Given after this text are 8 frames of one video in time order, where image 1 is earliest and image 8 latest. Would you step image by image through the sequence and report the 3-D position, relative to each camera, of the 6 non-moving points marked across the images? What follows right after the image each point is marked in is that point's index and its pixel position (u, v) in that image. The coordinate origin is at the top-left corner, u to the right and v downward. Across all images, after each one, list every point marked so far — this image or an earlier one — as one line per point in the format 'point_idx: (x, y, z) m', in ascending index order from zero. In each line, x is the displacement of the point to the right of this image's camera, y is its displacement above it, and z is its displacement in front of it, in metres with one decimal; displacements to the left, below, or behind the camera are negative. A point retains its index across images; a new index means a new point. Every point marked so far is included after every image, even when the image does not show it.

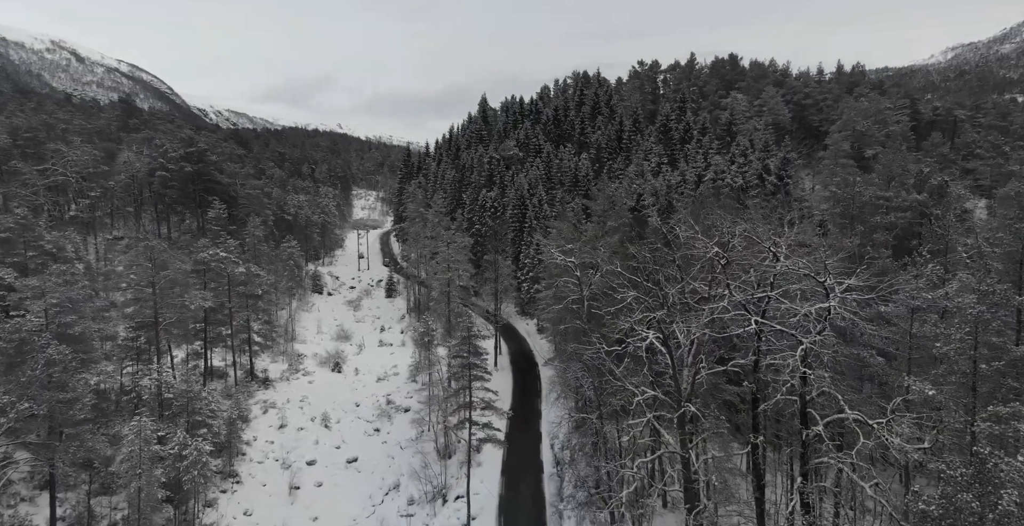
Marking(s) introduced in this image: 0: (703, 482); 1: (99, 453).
0: (+4.5, -5.1, +12.5) m
1: (-15.3, -7.0, +19.5) m
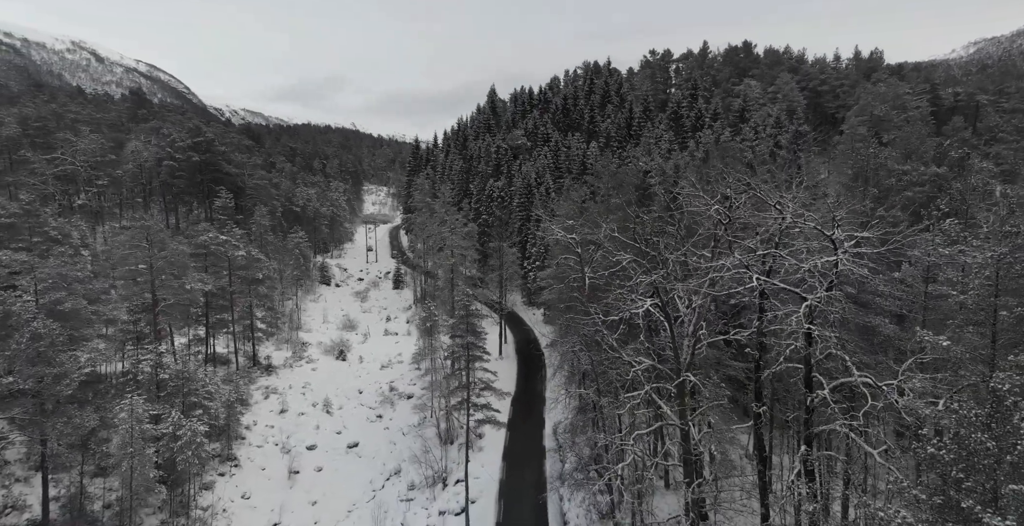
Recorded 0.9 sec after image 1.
0: (+4.2, -4.2, +11.8) m
1: (-15.5, -6.1, +19.2) m
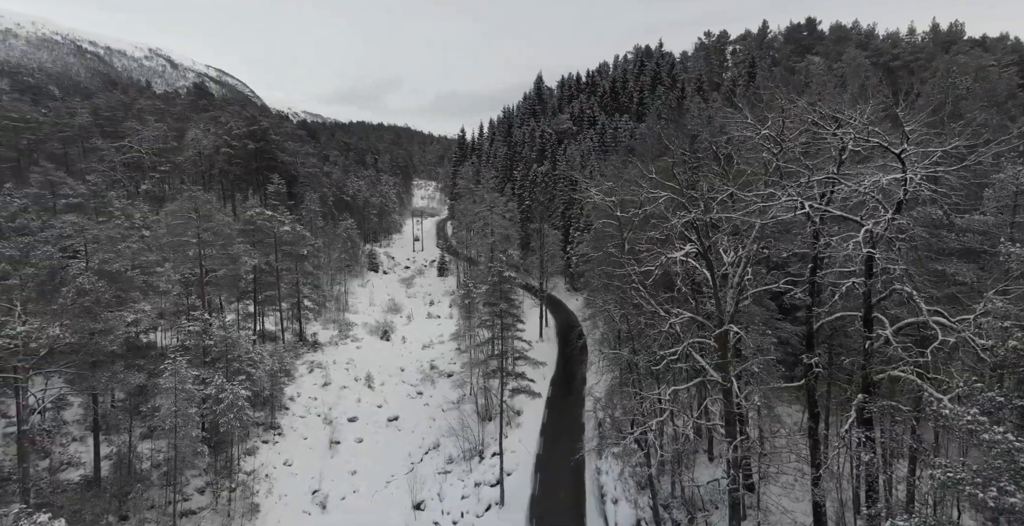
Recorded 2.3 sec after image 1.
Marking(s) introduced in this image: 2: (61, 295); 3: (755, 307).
0: (+4.7, -2.9, +10.7) m
1: (-14.2, -4.7, +19.8) m
2: (-15.9, -1.1, +18.7) m
3: (+7.3, -1.2, +16.2) m
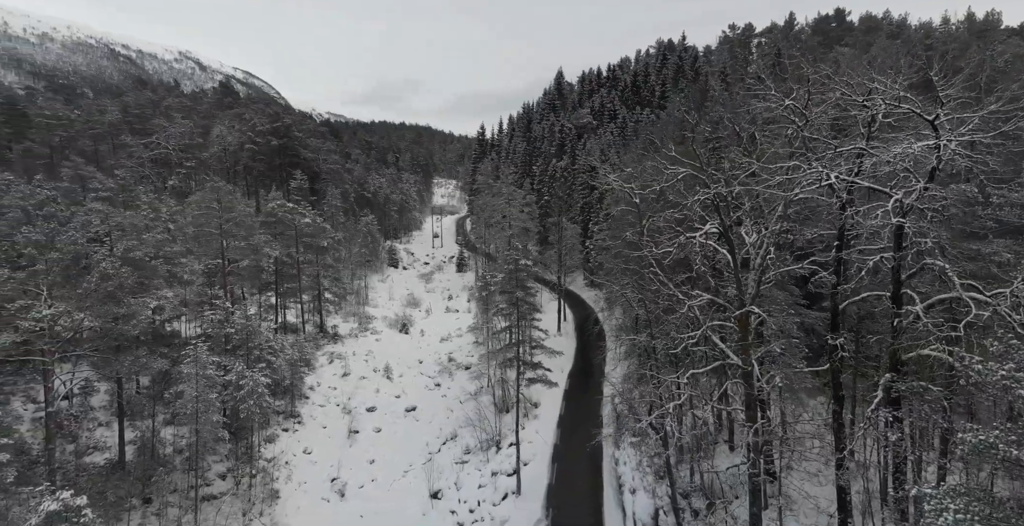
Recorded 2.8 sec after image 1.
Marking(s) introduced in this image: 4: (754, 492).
0: (+4.9, -2.5, +10.3) m
1: (-13.6, -4.2, +20.2) m
2: (-15.4, -0.6, +19.1) m
3: (+7.8, -0.8, +15.7) m
4: (+4.9, -4.6, +10.7) m
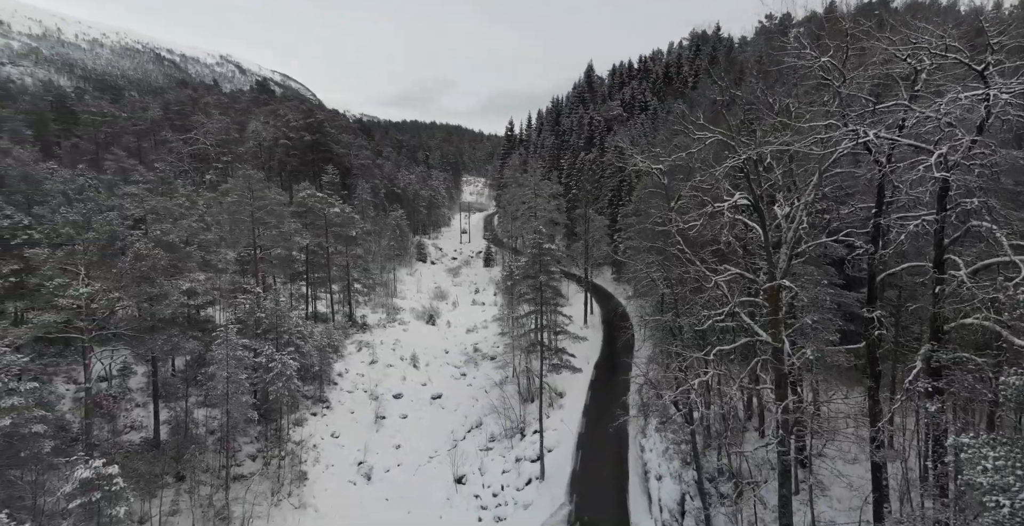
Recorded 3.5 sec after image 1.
0: (+5.3, -2.0, +9.9) m
1: (-12.7, -3.5, +20.7) m
2: (-14.5, +0.1, +19.7) m
3: (+8.5, -0.3, +15.1) m
4: (+5.2, -4.0, +10.2) m
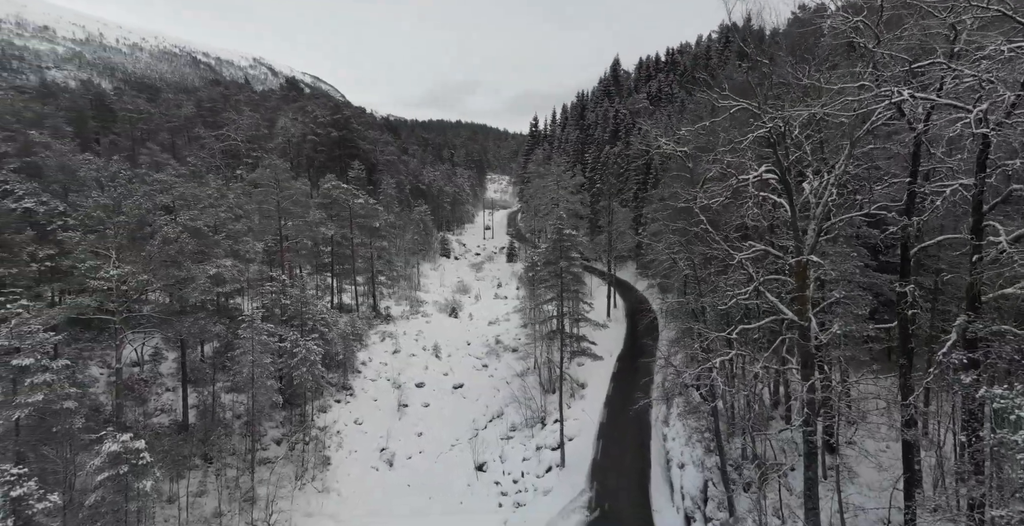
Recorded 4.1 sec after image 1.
0: (+5.6, -1.5, +9.5) m
1: (-11.9, -2.9, +21.2) m
2: (-13.7, +0.7, +20.2) m
3: (+9.0, +0.2, +14.6) m
4: (+5.6, -3.6, +9.9) m
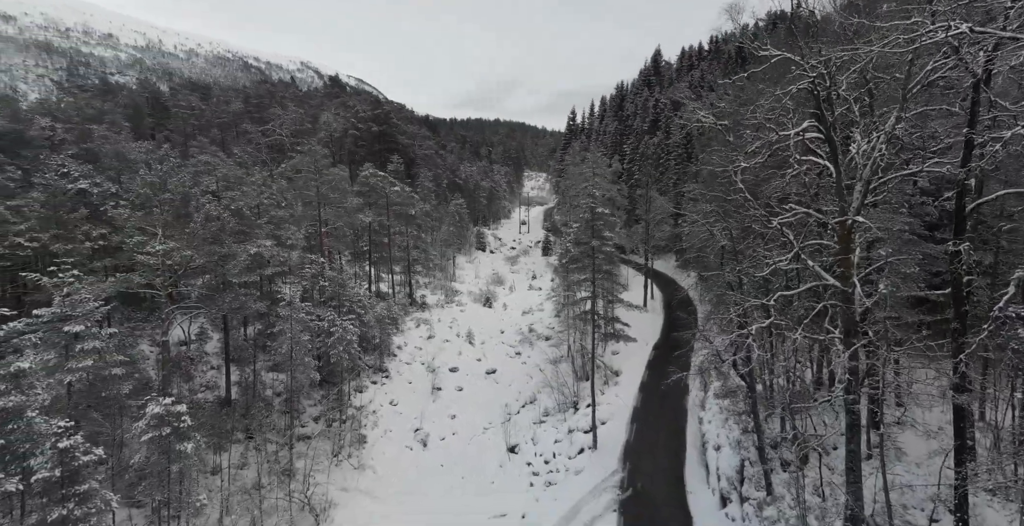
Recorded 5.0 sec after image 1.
0: (+6.0, -0.8, +9.0) m
1: (-10.6, -2.0, +21.9) m
2: (-12.4, +1.6, +21.0) m
3: (+9.8, +0.9, +13.8) m
4: (+6.0, -2.9, +9.4) m
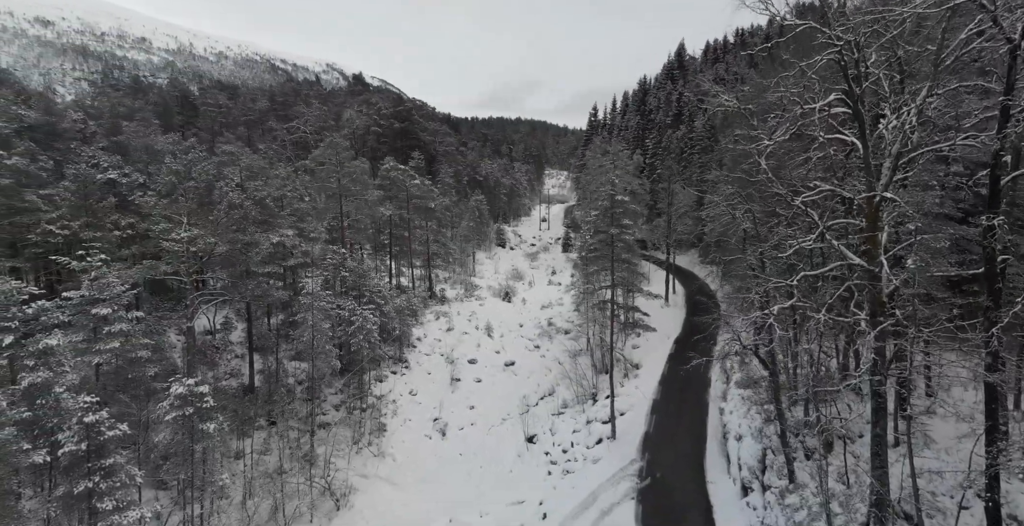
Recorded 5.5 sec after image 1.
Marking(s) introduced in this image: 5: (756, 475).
0: (+6.3, -0.4, +8.7) m
1: (-9.8, -1.6, +22.2) m
2: (-11.7, +2.0, +21.4) m
3: (+10.3, +1.2, +13.3) m
4: (+6.3, -2.5, +9.1) m
5: (+7.7, -6.8, +16.7) m
